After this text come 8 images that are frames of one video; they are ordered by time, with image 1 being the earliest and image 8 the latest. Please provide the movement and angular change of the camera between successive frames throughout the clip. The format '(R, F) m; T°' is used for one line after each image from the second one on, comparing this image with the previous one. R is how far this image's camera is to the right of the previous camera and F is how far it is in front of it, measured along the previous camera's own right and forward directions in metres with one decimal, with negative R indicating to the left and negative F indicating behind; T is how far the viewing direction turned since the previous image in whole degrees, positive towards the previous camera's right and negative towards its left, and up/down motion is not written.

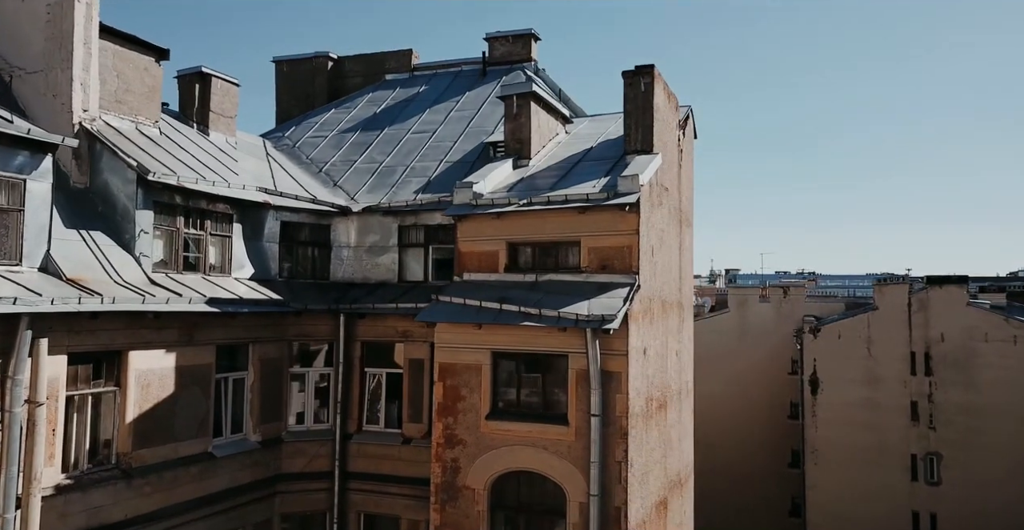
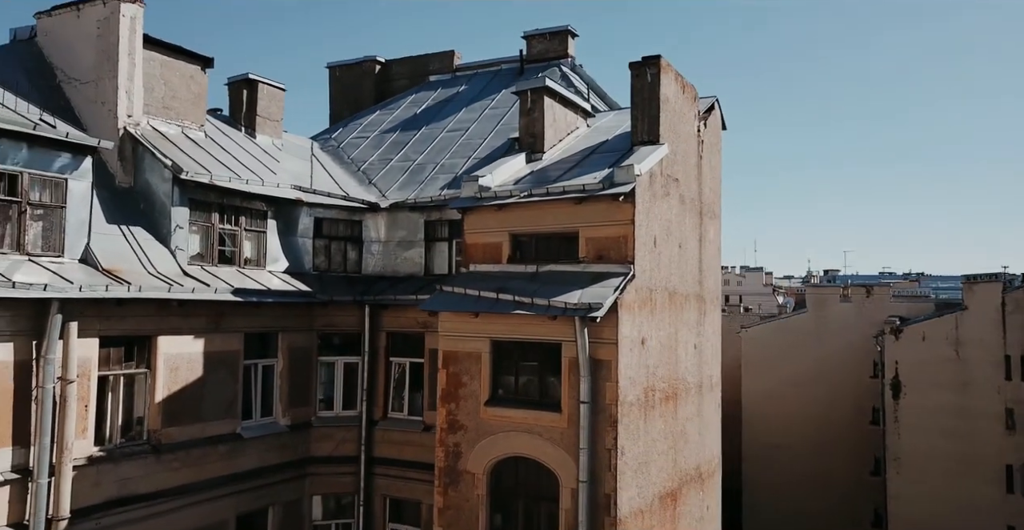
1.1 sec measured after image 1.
(+2.3, -0.2) m; -8°
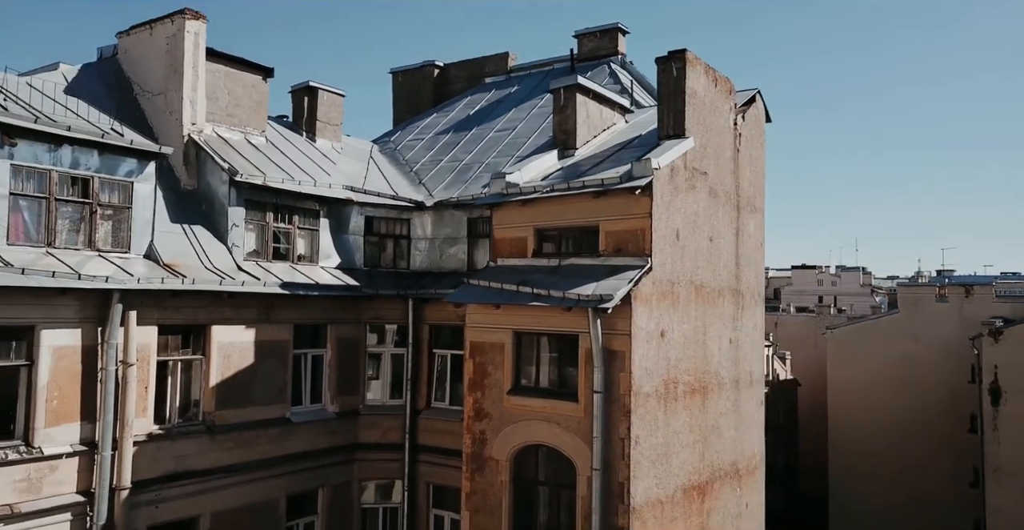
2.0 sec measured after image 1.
(+1.8, -0.4) m; -8°
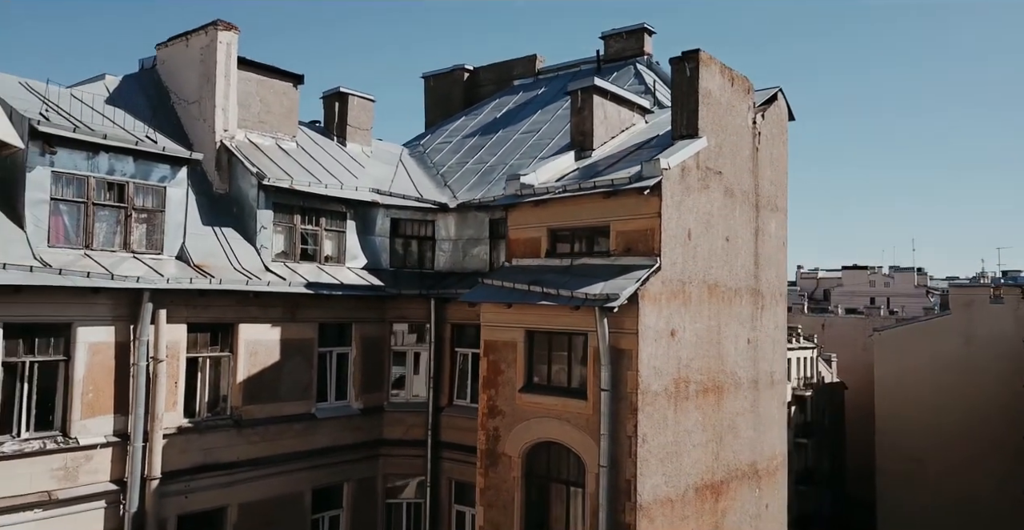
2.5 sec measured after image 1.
(+1.0, -0.3) m; -4°
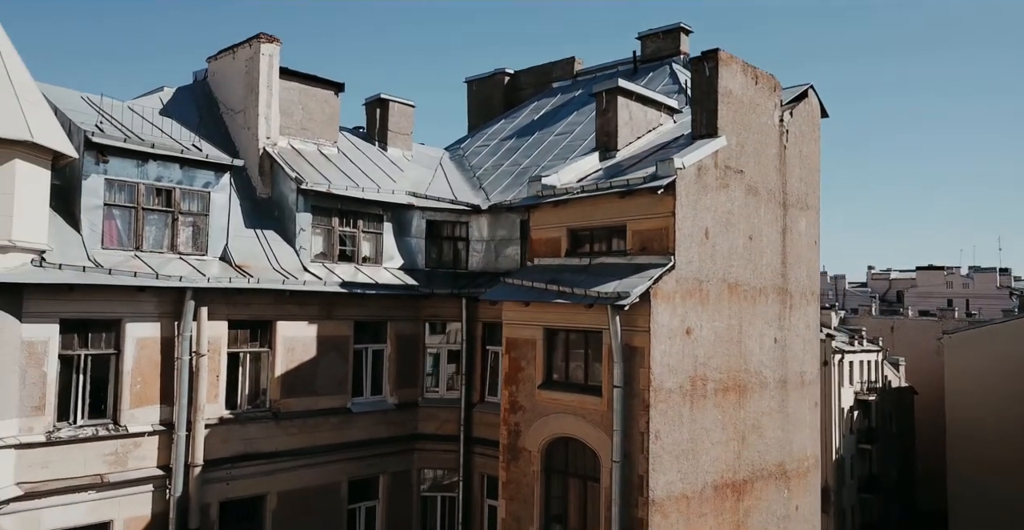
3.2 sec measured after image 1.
(+1.2, -0.4) m; -5°
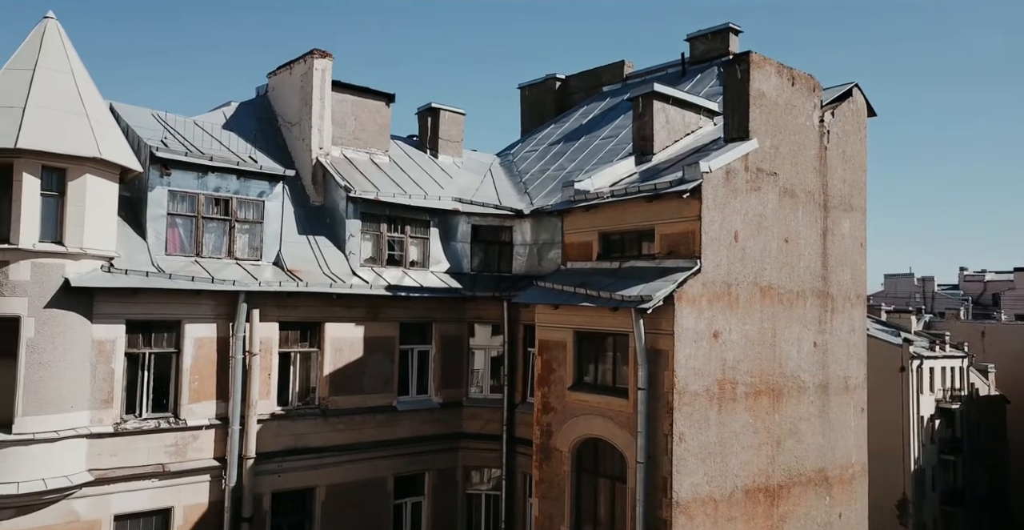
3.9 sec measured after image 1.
(+1.2, -0.4) m; -6°
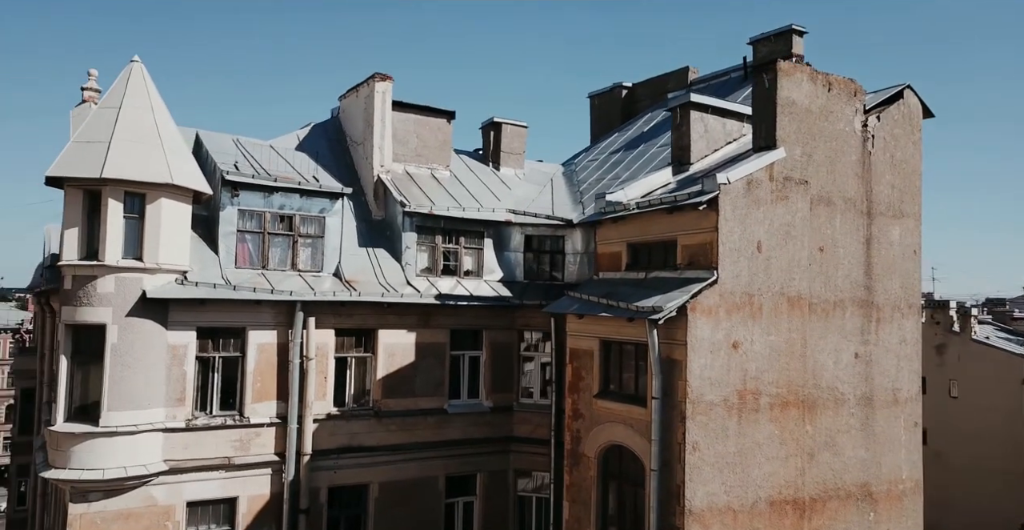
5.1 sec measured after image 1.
(+2.3, -0.5) m; -9°
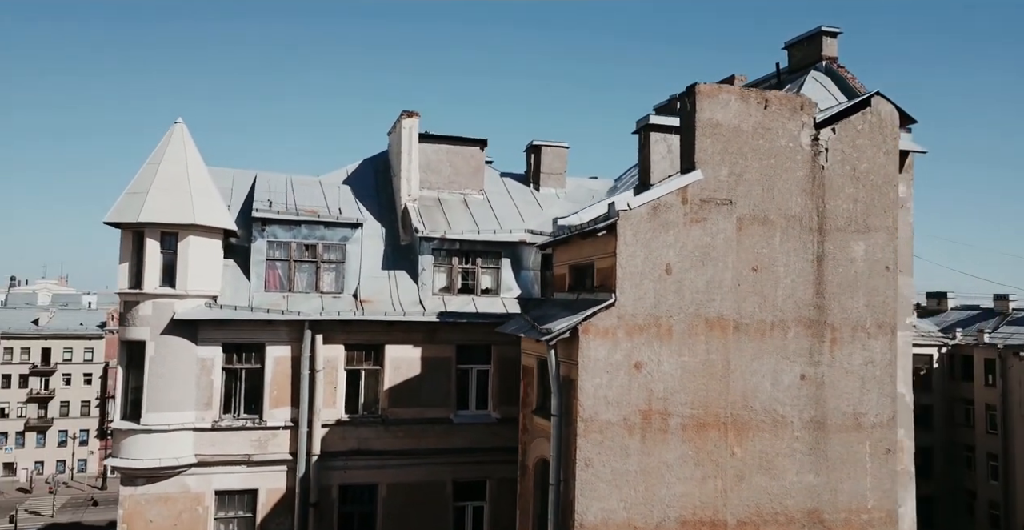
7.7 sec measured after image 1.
(+6.8, -0.3) m; -17°
